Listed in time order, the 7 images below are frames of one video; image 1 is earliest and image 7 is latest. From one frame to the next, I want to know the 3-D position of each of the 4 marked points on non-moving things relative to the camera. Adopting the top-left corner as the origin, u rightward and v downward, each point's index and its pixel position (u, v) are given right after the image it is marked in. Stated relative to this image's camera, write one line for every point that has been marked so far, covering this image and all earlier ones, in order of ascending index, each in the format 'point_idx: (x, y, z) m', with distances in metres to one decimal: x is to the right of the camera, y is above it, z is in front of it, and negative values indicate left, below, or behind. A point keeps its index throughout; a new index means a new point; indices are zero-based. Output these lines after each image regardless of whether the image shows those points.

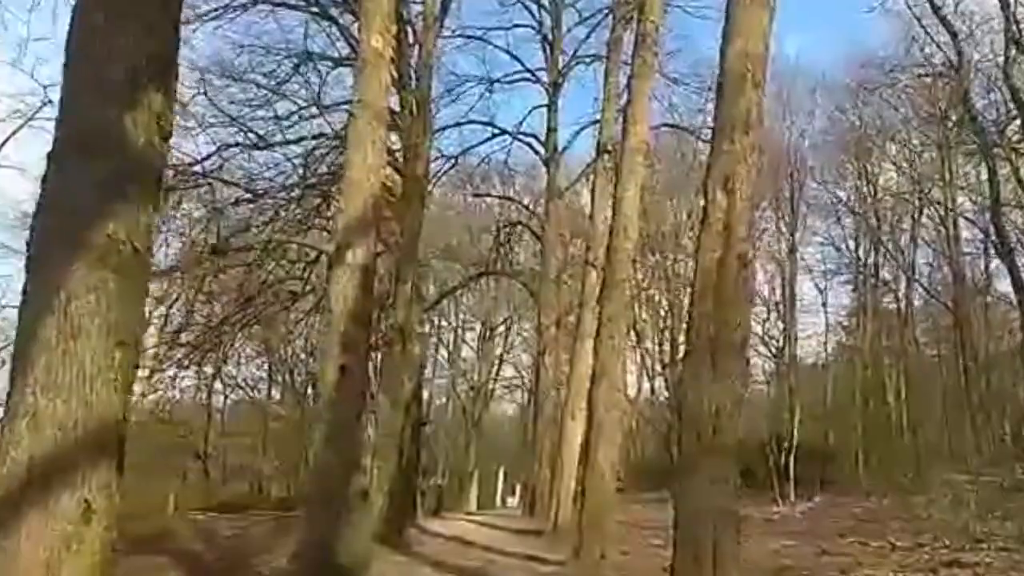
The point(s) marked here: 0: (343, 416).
0: (-1.3, -1.0, +9.3) m
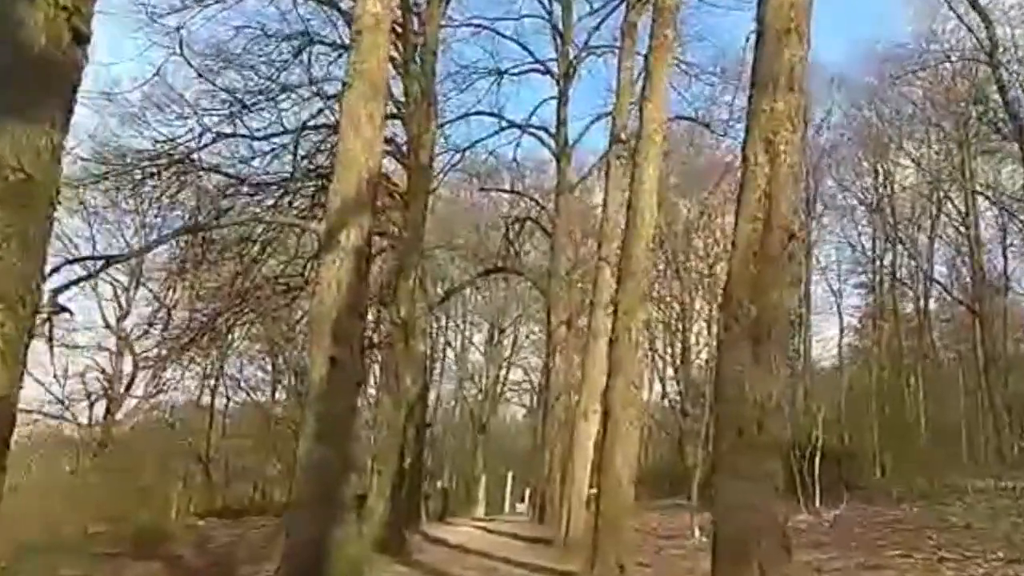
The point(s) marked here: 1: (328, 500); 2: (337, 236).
0: (-1.2, -0.9, +8.4) m
1: (-1.2, -1.4, +8.3) m
2: (-1.2, +0.4, +8.8) m
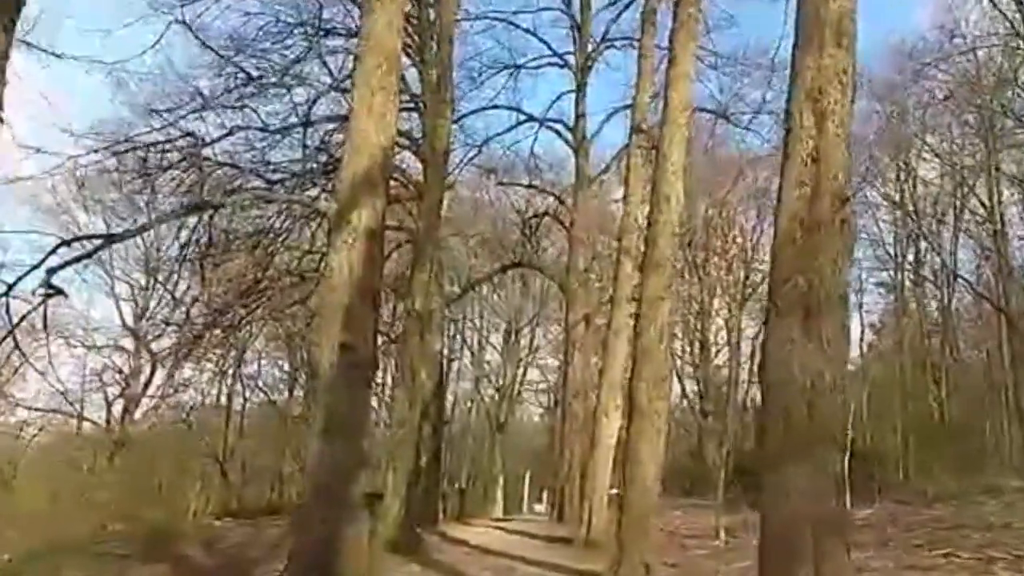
0: (-1.1, -0.7, +8.0) m
1: (-1.1, -1.3, +7.8) m
2: (-1.1, +0.5, +8.3) m
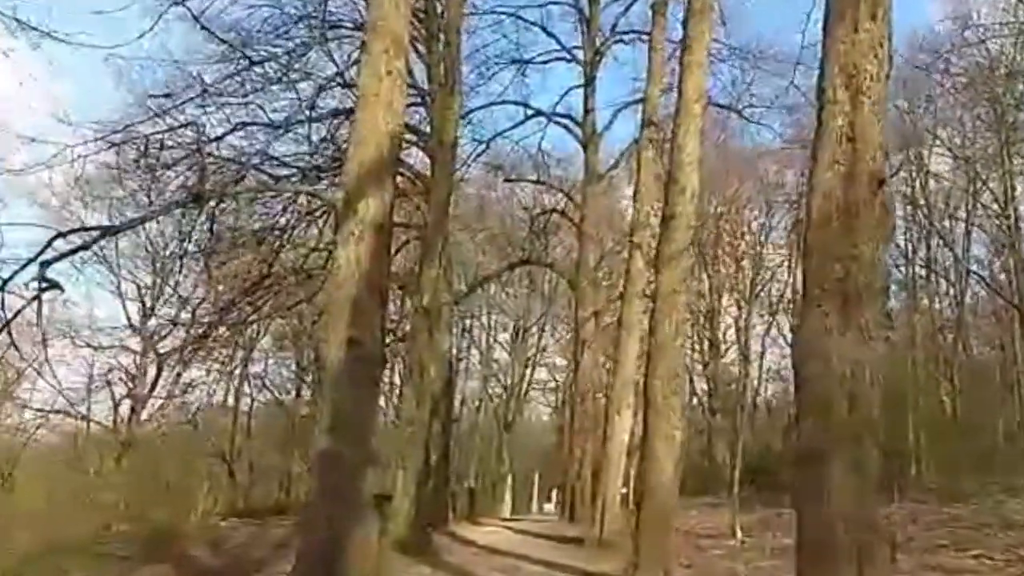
0: (-1.0, -0.7, +7.7) m
1: (-1.0, -1.3, +7.5) m
2: (-1.0, +0.5, +8.0) m
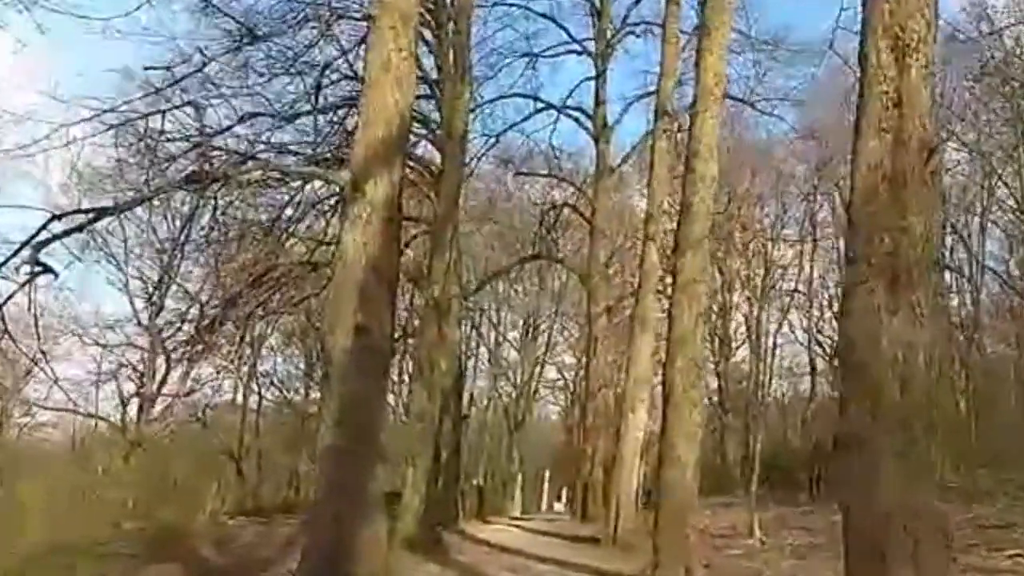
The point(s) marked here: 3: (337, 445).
0: (-0.9, -0.6, +7.3) m
1: (-0.9, -1.2, +7.2) m
2: (-0.9, +0.6, +7.6) m
3: (-1.0, -0.9, +7.2) m
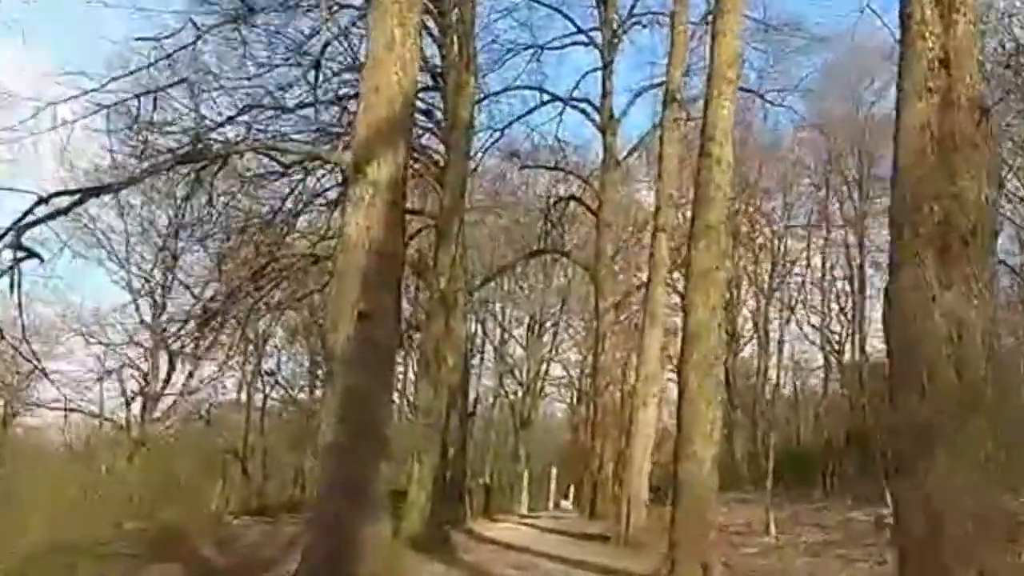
0: (-0.8, -0.5, +6.9) m
1: (-0.8, -1.1, +6.8) m
2: (-0.9, +0.7, +7.2) m
3: (-1.0, -0.8, +6.8) m
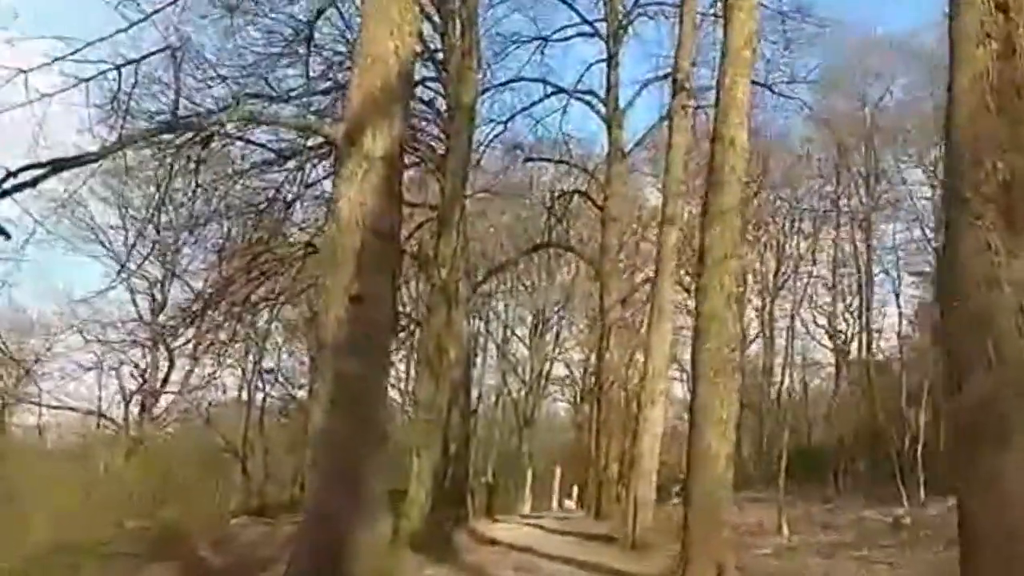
0: (-0.8, -0.4, +6.4) m
1: (-0.8, -1.0, +6.3) m
2: (-0.8, +0.8, +6.8) m
3: (-0.9, -0.7, +6.3) m
